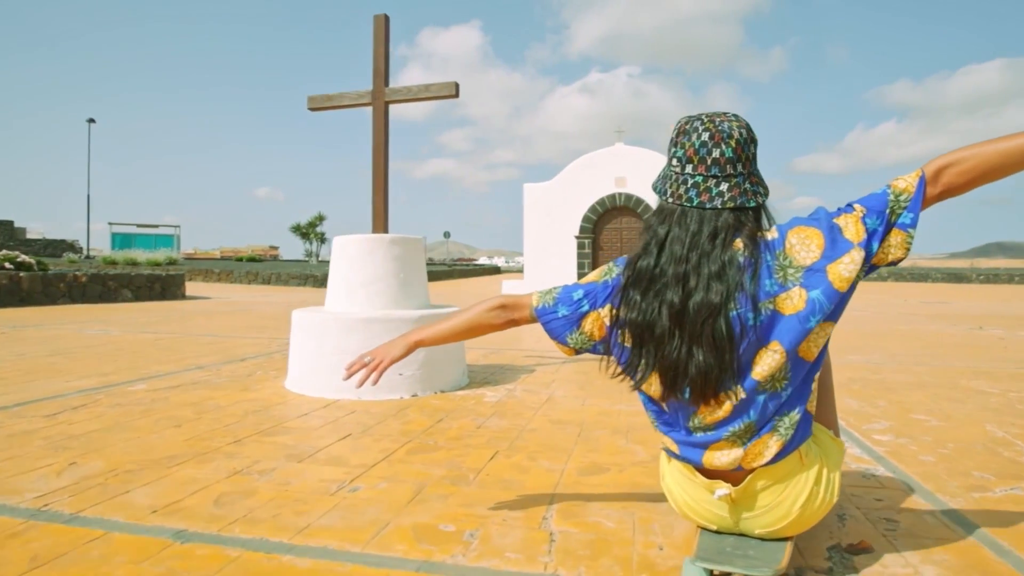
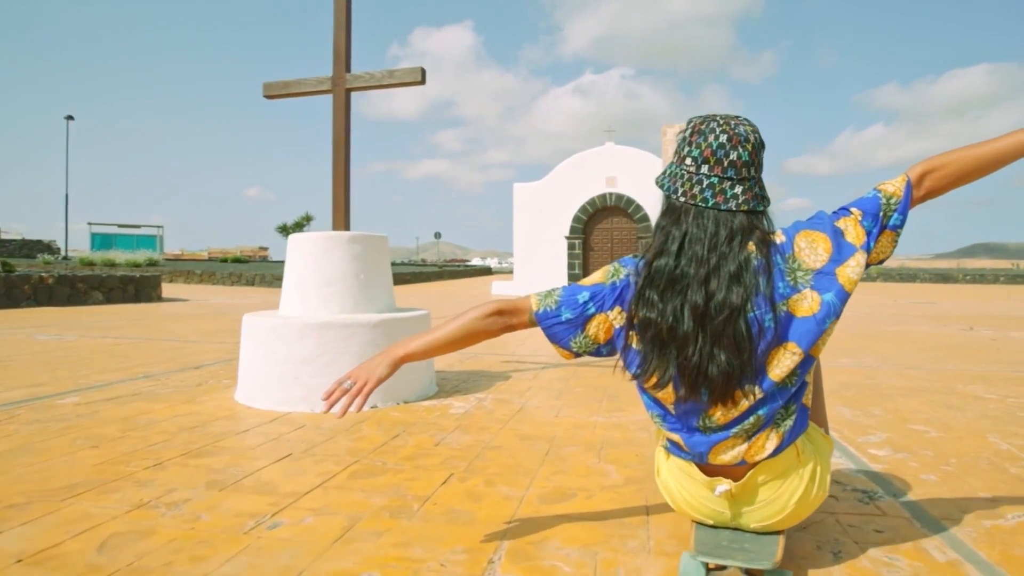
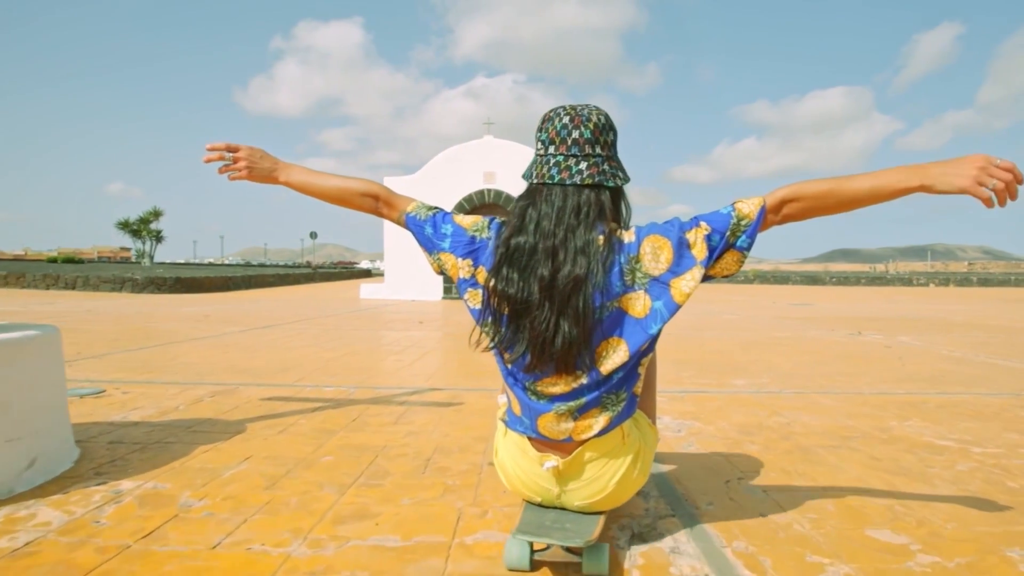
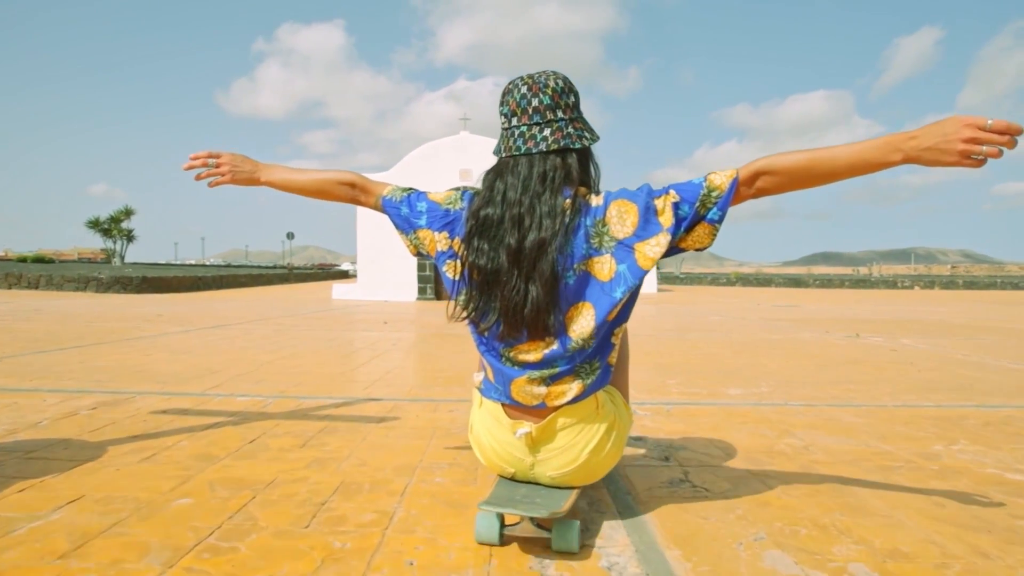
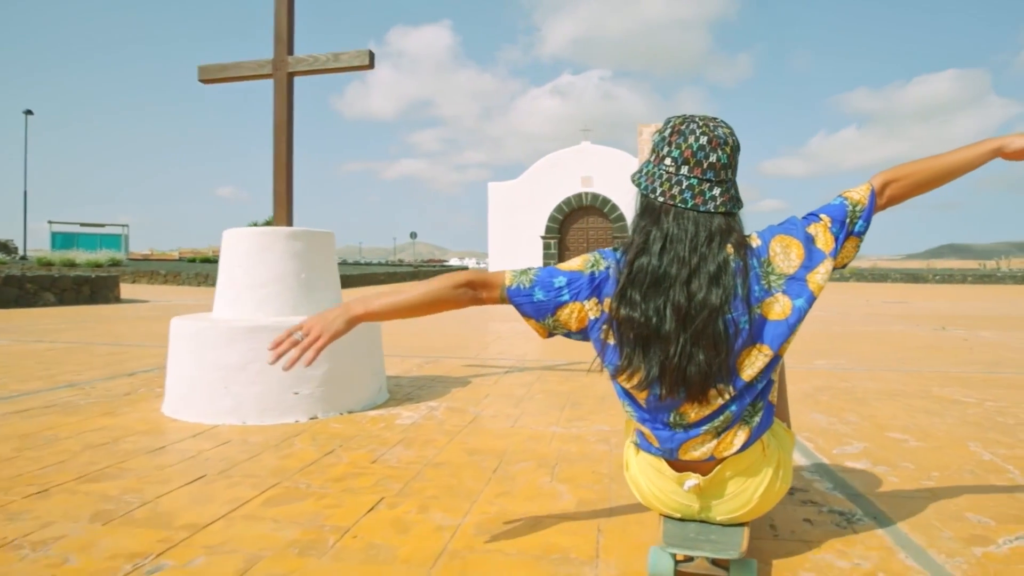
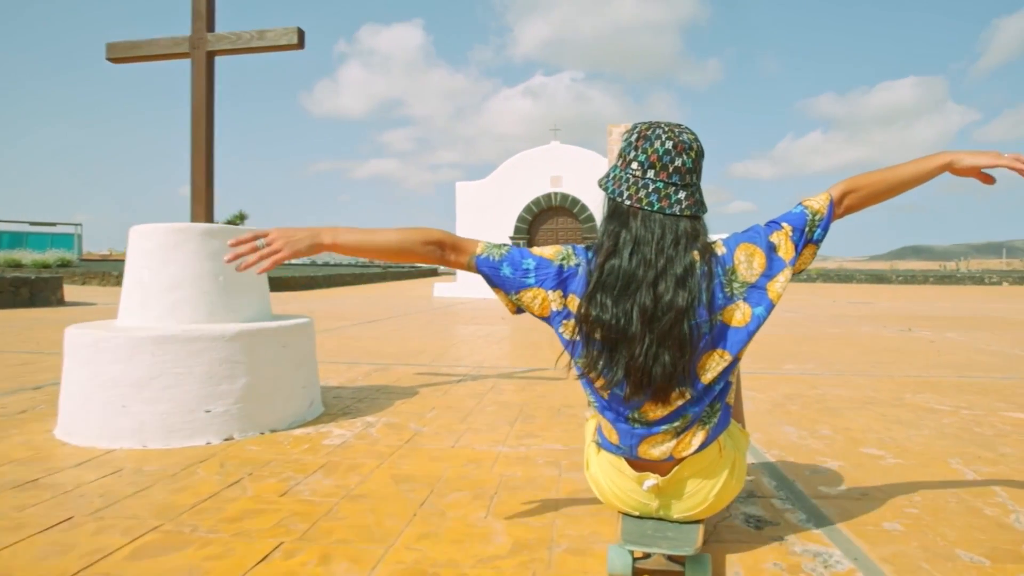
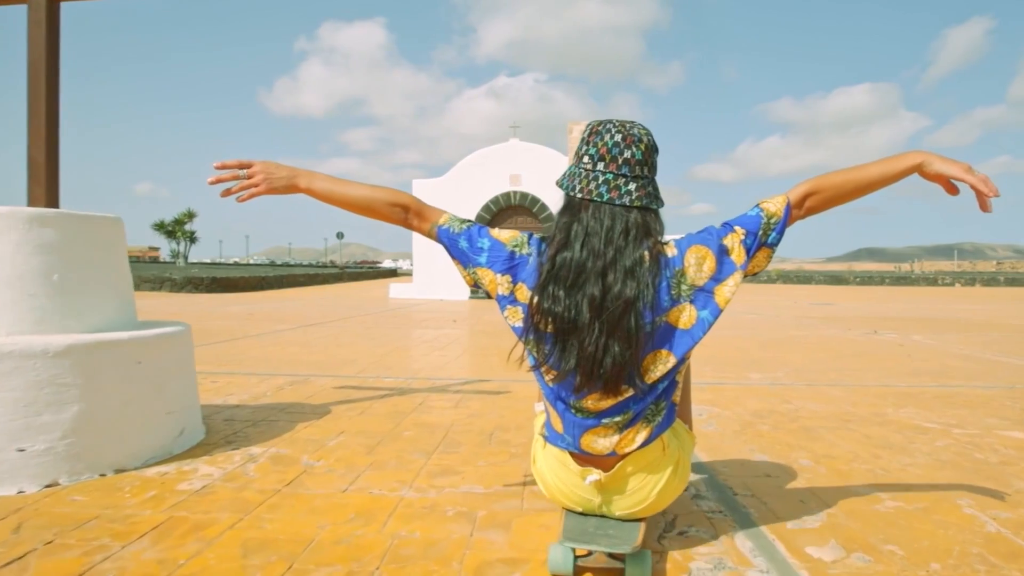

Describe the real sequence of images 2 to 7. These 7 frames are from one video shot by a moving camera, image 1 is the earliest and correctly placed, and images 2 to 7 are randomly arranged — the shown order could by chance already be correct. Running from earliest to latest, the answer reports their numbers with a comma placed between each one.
2, 5, 6, 7, 3, 4
